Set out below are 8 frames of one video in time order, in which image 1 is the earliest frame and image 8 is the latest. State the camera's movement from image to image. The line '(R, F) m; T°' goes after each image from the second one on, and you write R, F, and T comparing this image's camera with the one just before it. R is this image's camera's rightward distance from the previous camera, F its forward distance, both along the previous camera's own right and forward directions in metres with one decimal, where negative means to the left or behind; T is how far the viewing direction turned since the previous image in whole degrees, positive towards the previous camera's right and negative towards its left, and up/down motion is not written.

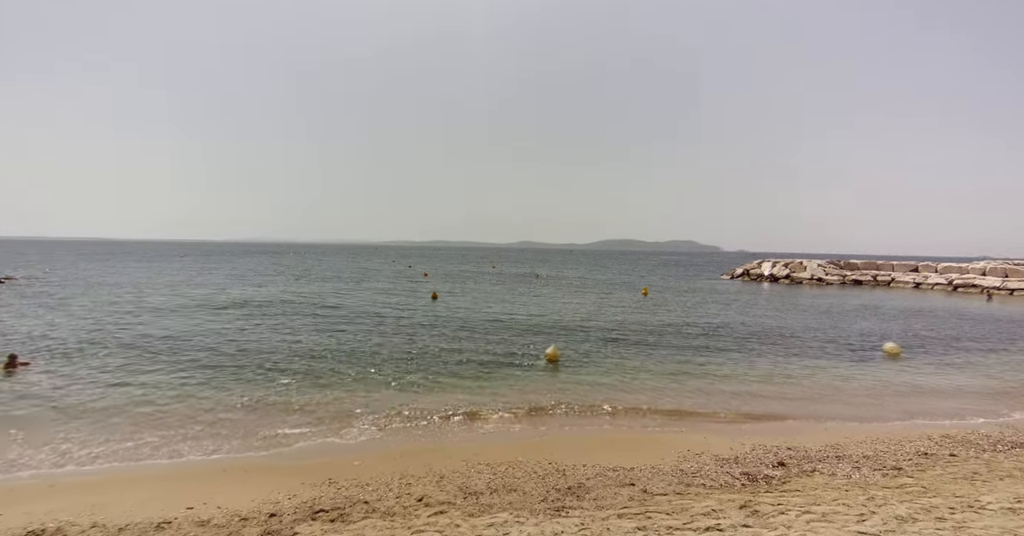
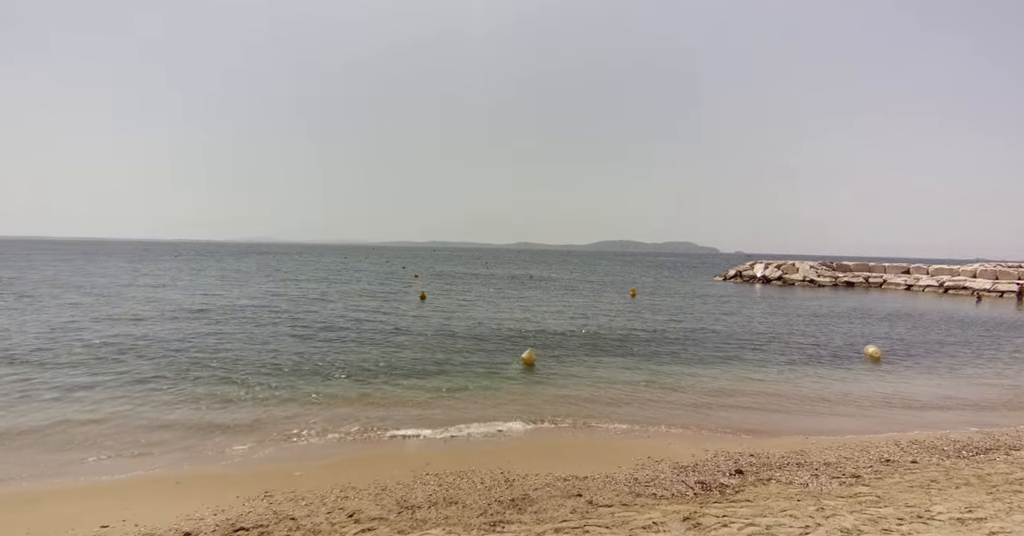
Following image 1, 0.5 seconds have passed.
(+0.6, +0.1) m; +1°
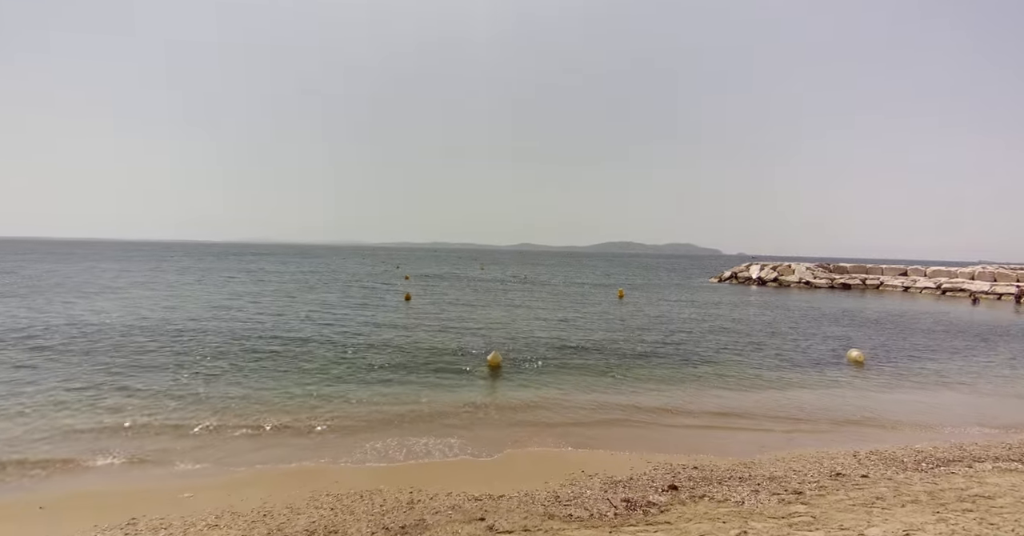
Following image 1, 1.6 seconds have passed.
(+1.1, +0.5) m; 0°
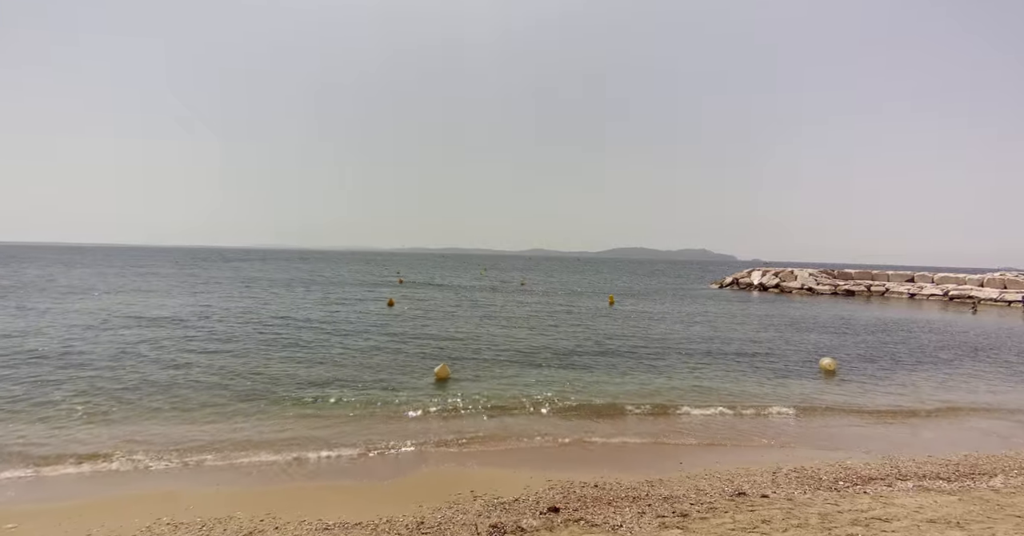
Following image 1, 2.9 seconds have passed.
(+1.8, +0.2) m; 0°
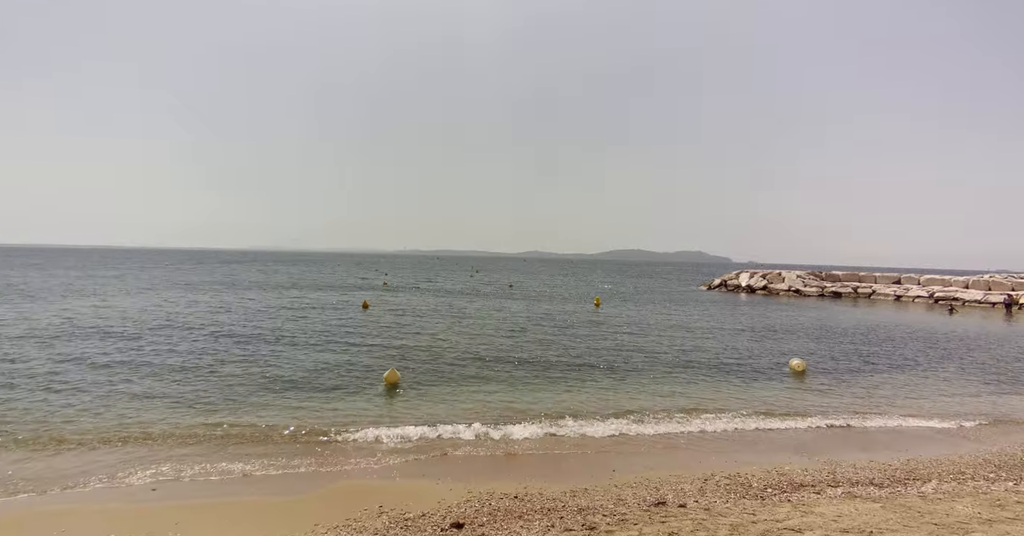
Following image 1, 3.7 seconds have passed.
(+1.2, +0.1) m; +1°
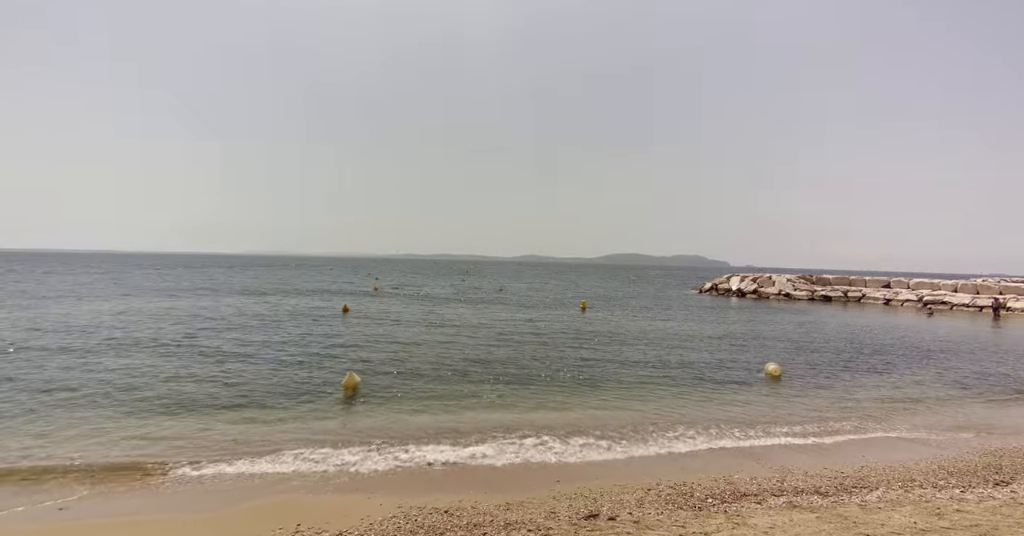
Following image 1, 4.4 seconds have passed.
(+1.0, +0.1) m; +1°
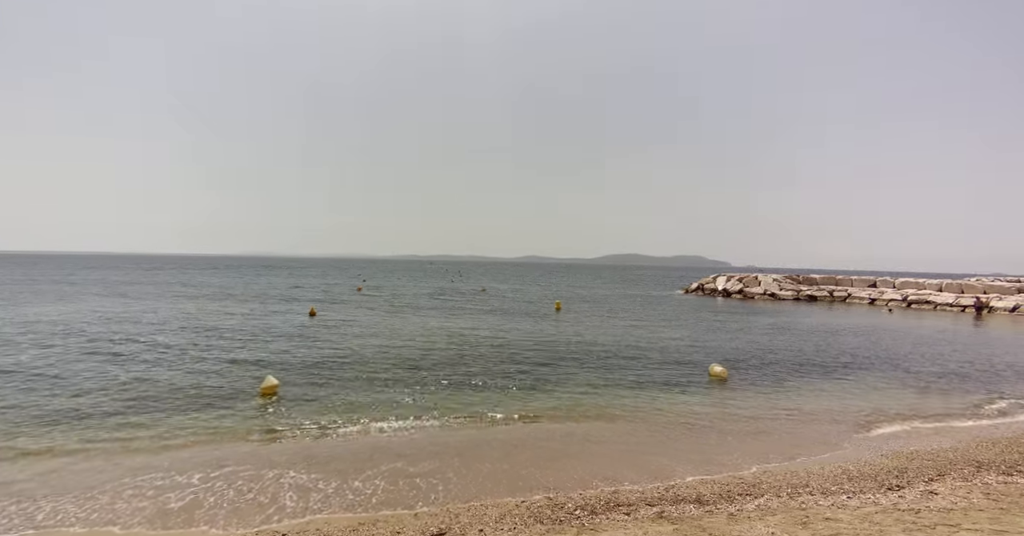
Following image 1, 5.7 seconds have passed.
(+2.3, +0.2) m; +1°
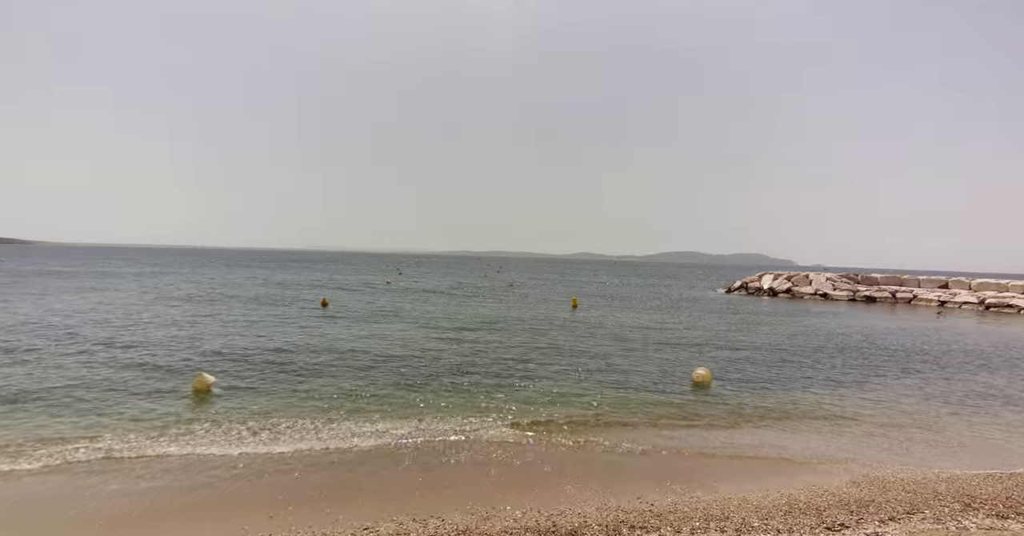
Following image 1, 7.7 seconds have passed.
(+3.5, +1.5) m; -4°
